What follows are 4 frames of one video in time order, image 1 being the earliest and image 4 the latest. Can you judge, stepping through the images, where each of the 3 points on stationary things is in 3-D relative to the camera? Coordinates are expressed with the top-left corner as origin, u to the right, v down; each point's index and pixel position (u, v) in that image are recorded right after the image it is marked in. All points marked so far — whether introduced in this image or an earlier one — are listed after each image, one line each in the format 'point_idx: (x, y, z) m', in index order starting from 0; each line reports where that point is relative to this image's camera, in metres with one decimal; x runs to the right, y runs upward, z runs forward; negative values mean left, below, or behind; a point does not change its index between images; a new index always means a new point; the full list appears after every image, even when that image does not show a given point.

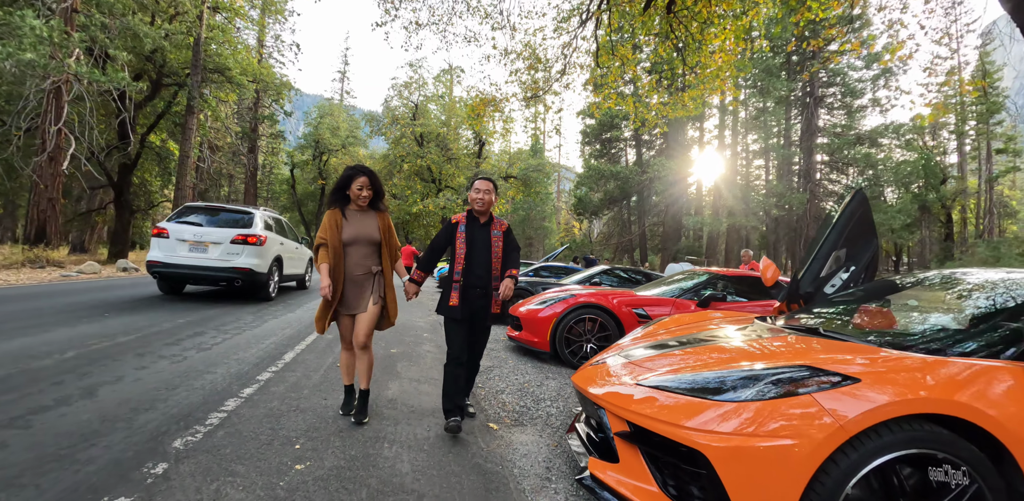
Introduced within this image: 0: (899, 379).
0: (+1.2, -0.4, +1.3) m
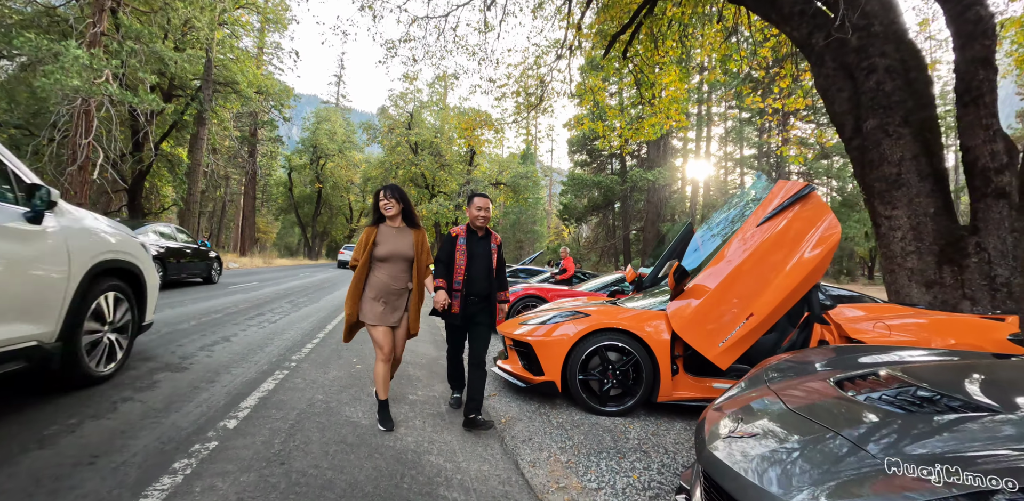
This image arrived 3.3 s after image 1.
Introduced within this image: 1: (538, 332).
0: (+0.8, -0.5, +3.2) m
1: (+0.2, -0.6, +3.2) m
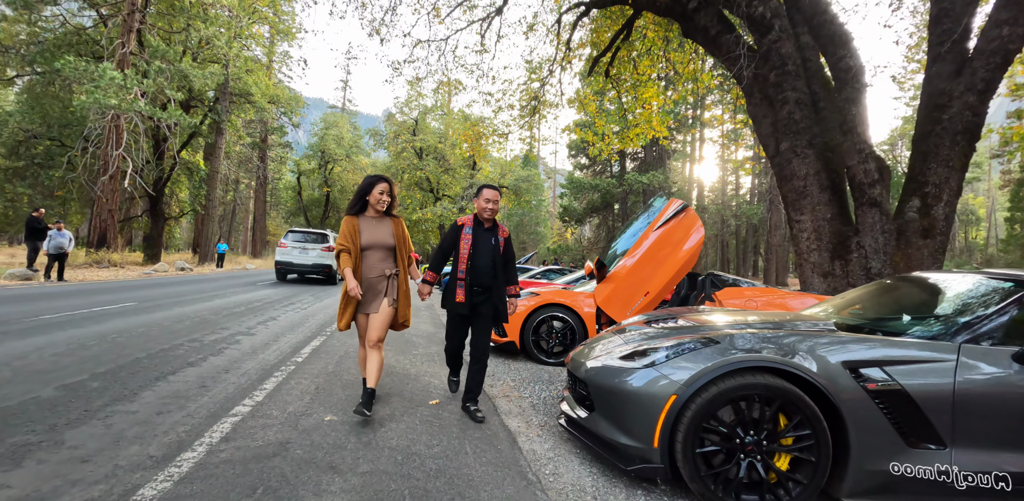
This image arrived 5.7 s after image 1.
0: (+0.5, -0.5, +4.5) m
1: (-0.1, -0.6, +4.5) m
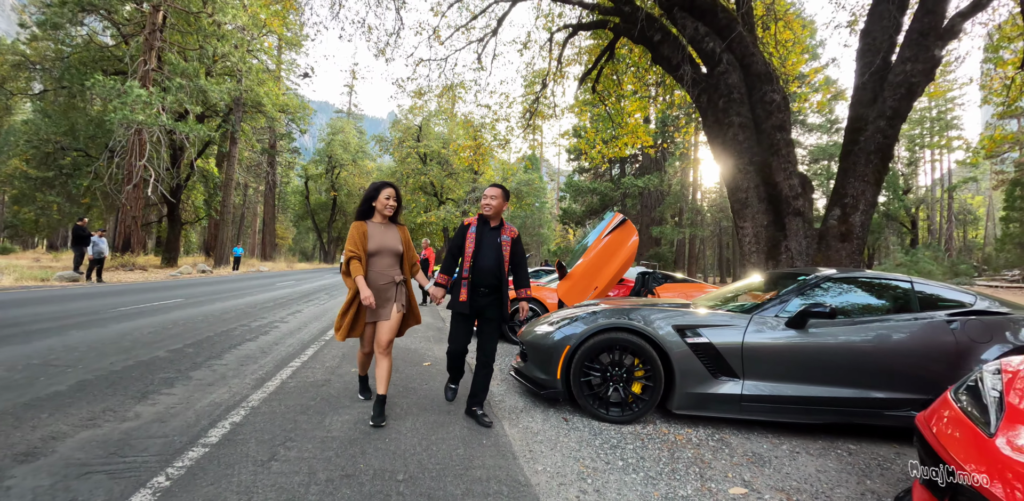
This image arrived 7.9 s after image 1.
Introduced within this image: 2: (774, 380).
0: (+0.2, -0.5, +5.7) m
1: (-0.4, -0.7, +5.7) m
2: (+1.9, -0.9, +3.1) m
